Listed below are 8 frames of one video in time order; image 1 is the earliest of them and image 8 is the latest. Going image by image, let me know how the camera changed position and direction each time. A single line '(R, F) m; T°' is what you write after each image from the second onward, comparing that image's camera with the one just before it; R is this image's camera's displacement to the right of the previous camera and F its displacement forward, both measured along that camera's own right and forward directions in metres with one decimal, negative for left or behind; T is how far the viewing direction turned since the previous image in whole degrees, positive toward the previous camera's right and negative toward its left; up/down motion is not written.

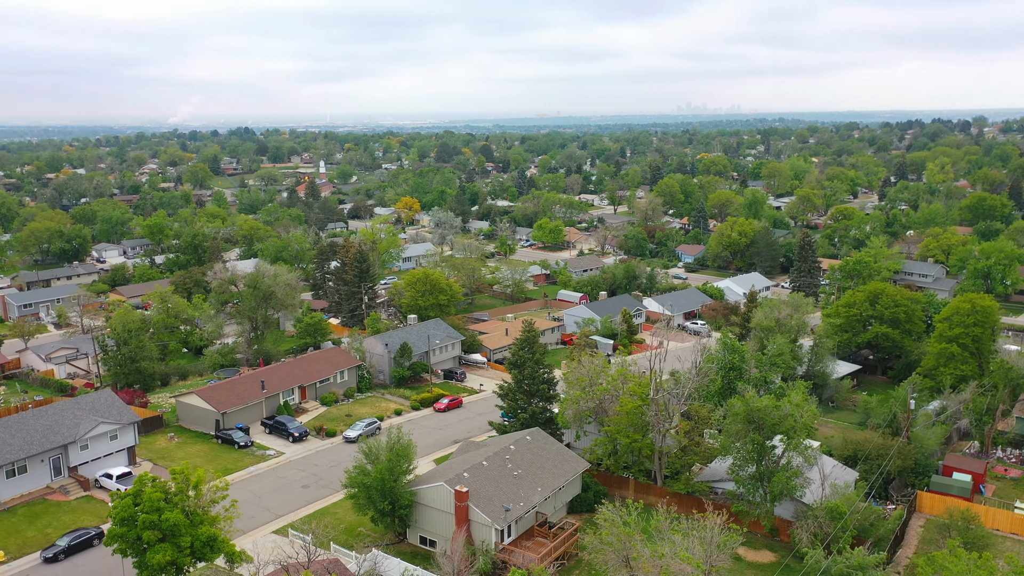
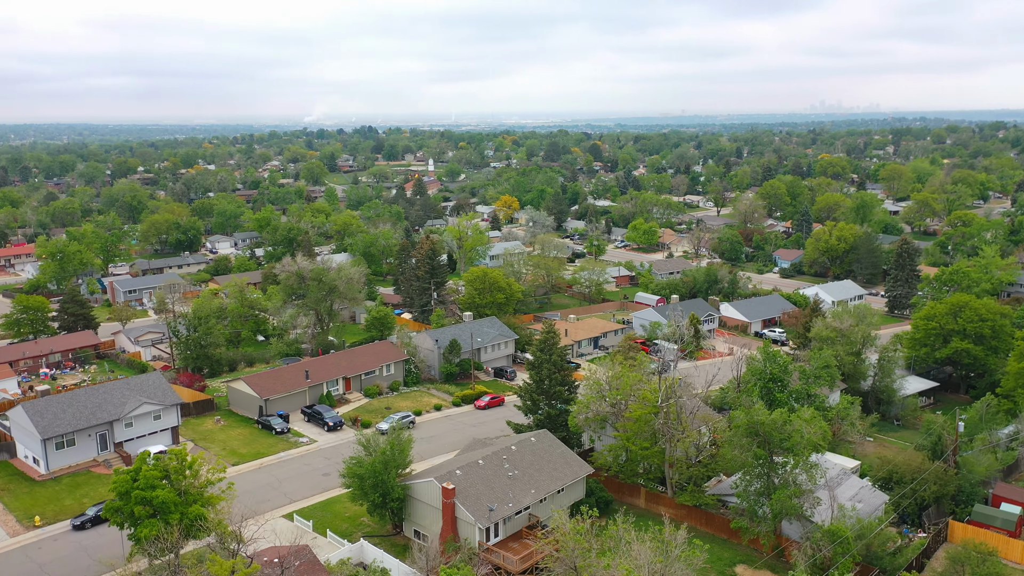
(+3.2, +0.3) m; -8°
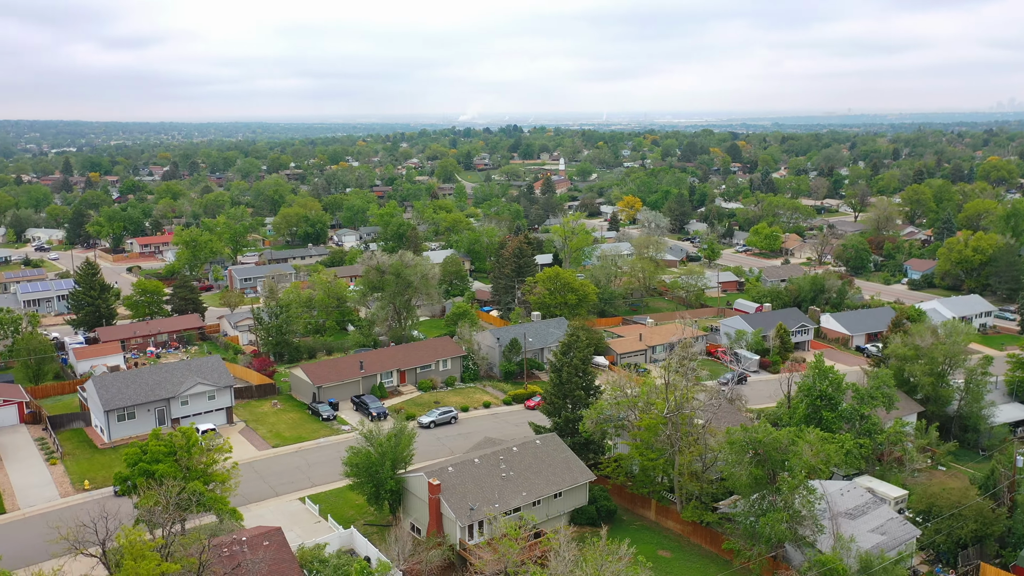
(+3.9, +0.4) m; -10°
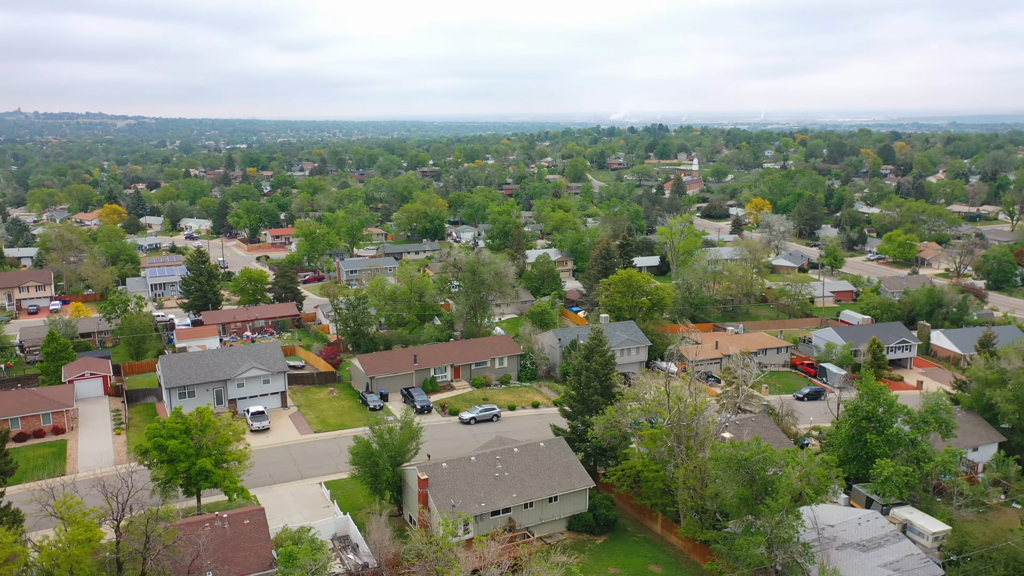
(+3.9, +0.4) m; -10°
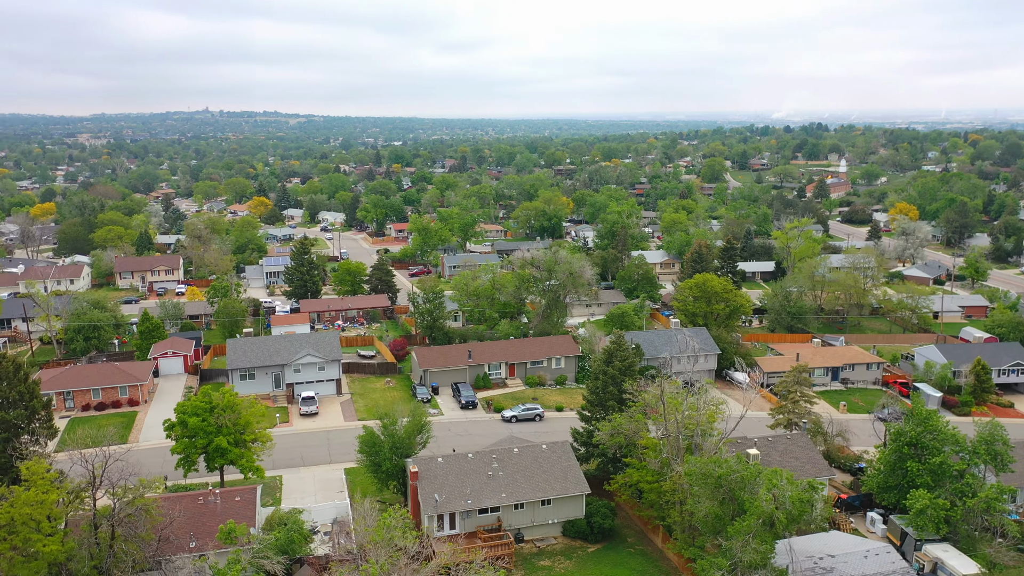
(+4.0, +0.4) m; -10°
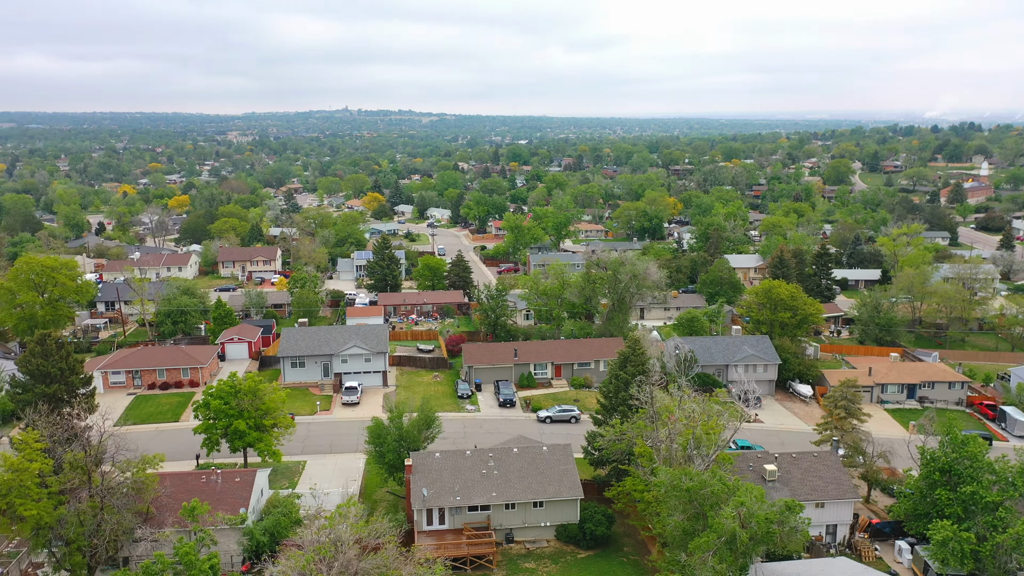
(+3.4, +0.3) m; -9°
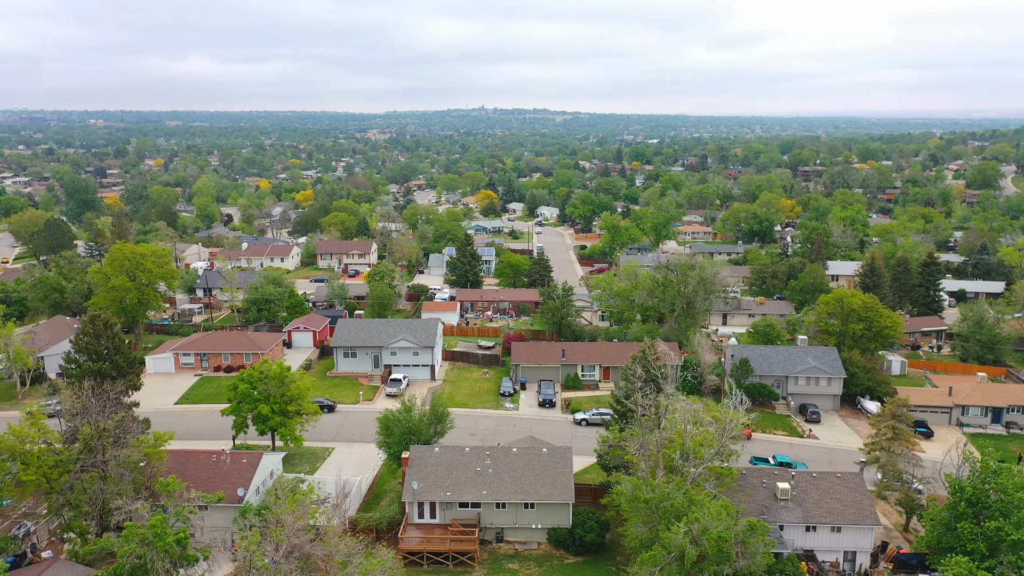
(+3.5, +0.3) m; -9°
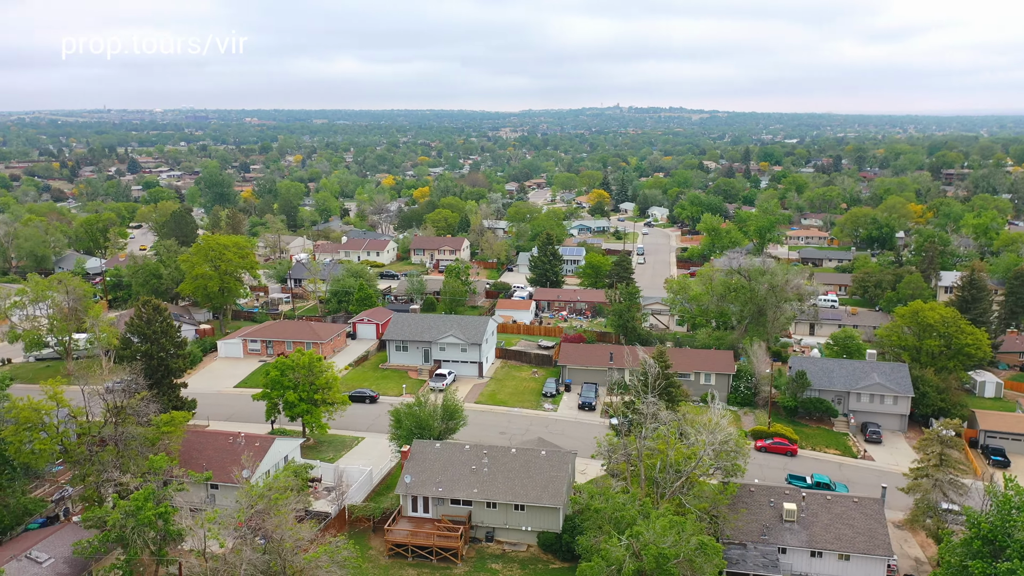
(+3.6, +0.3) m; -9°
